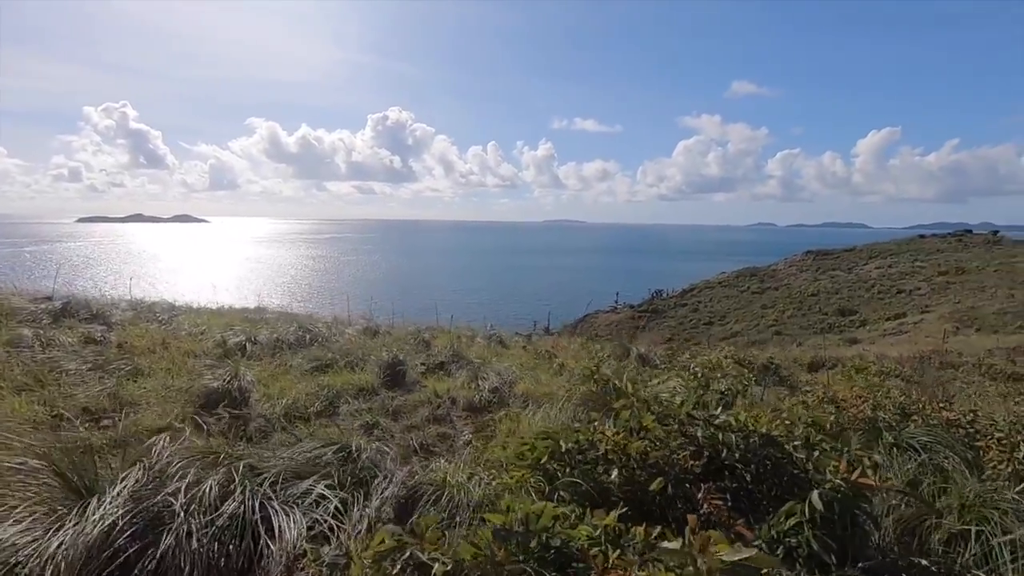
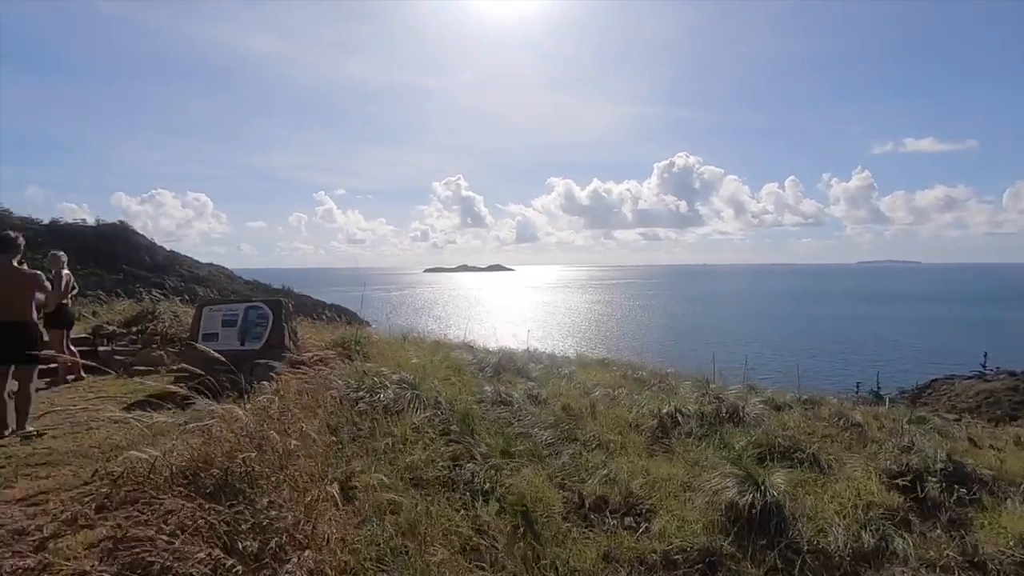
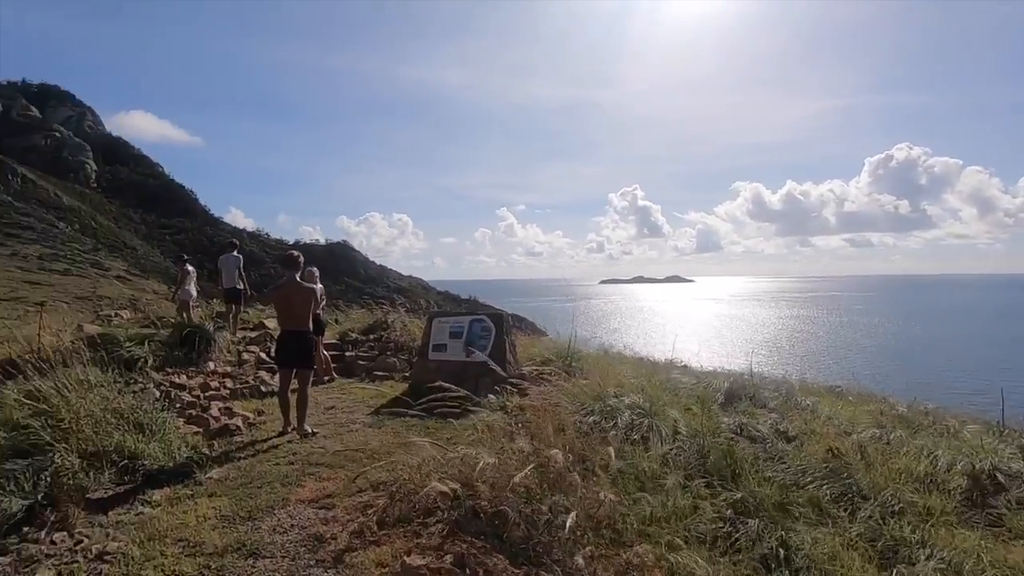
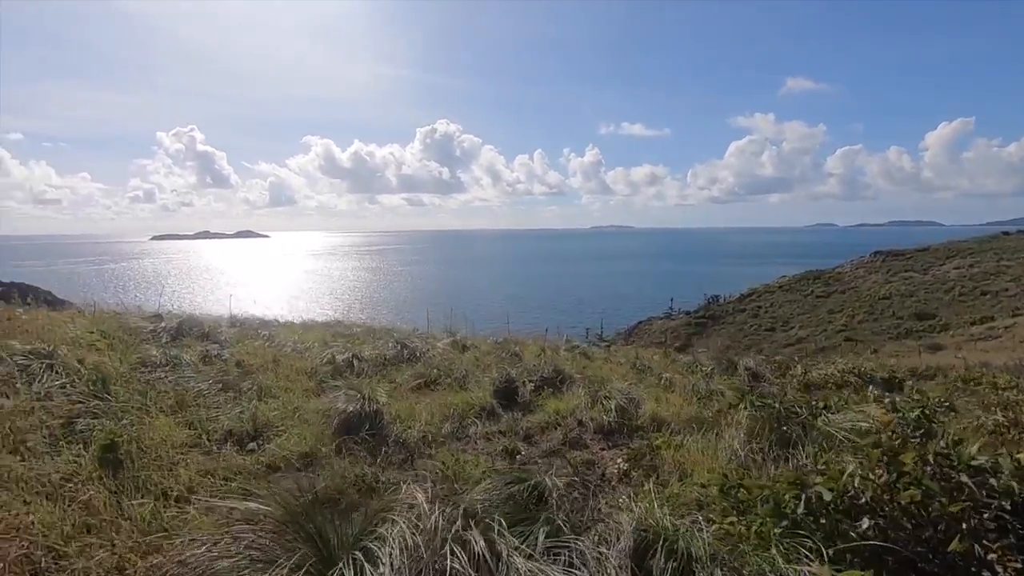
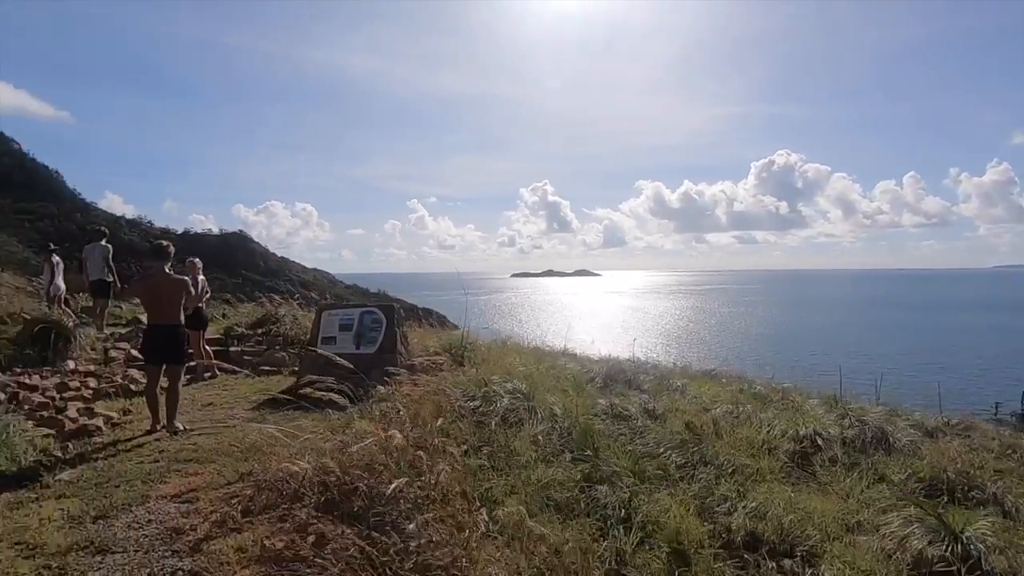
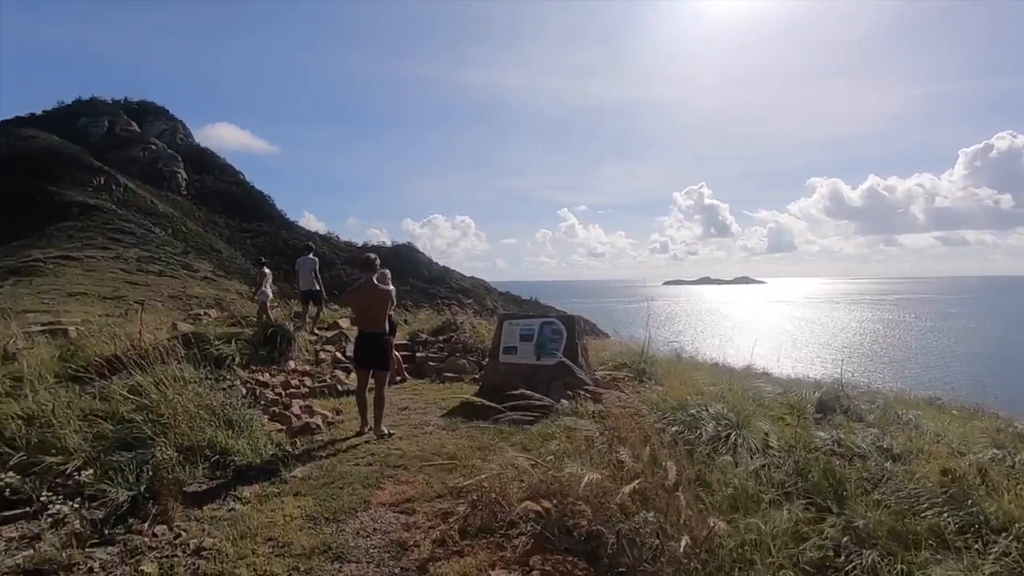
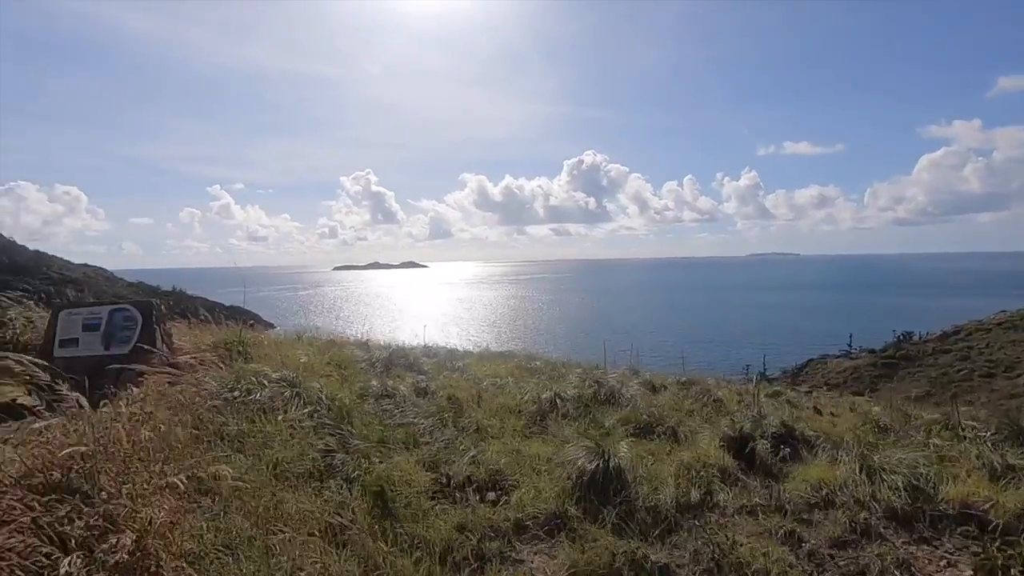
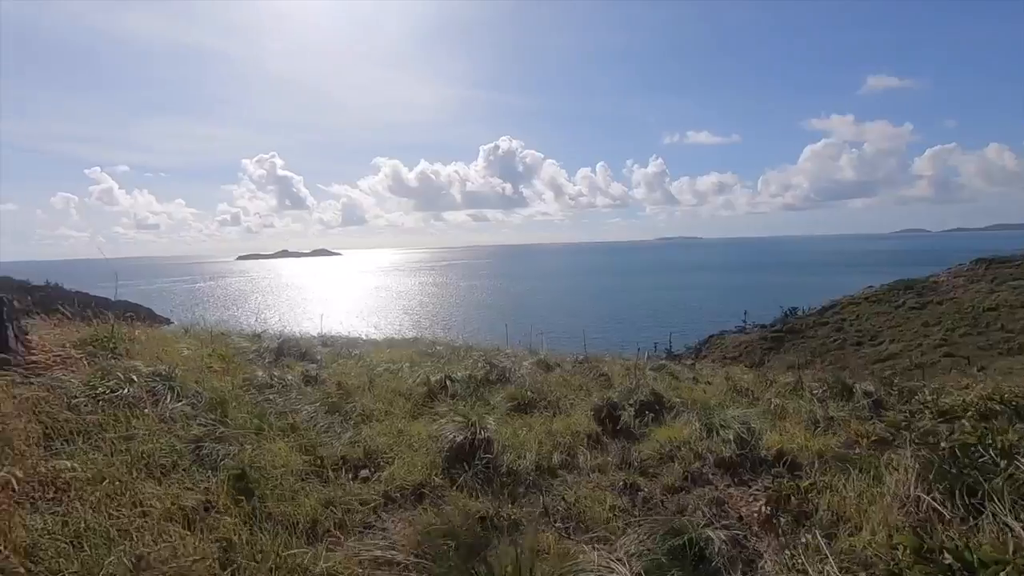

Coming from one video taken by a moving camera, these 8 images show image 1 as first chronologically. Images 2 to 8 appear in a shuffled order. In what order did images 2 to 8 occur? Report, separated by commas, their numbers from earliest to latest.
4, 8, 7, 2, 5, 3, 6
